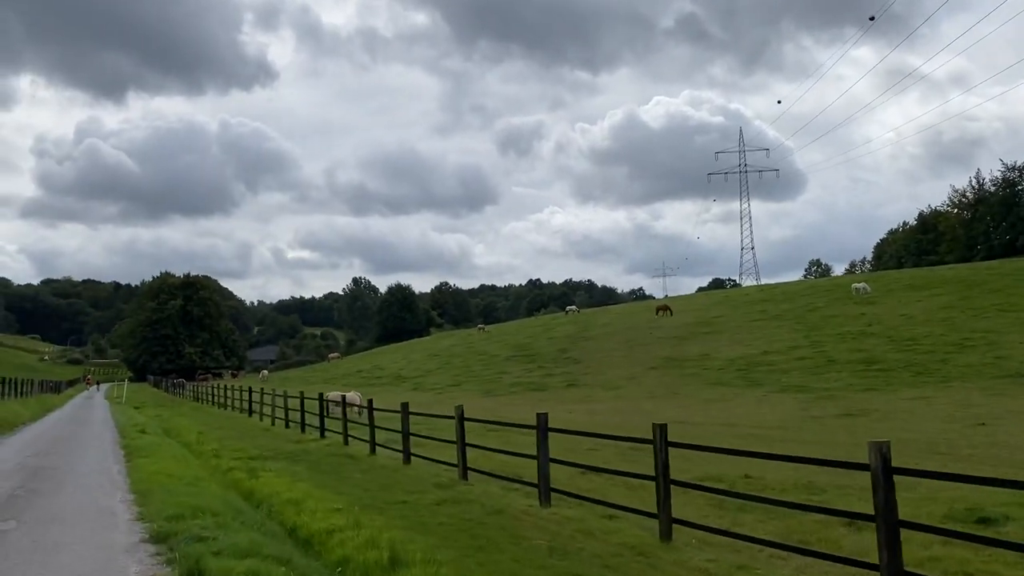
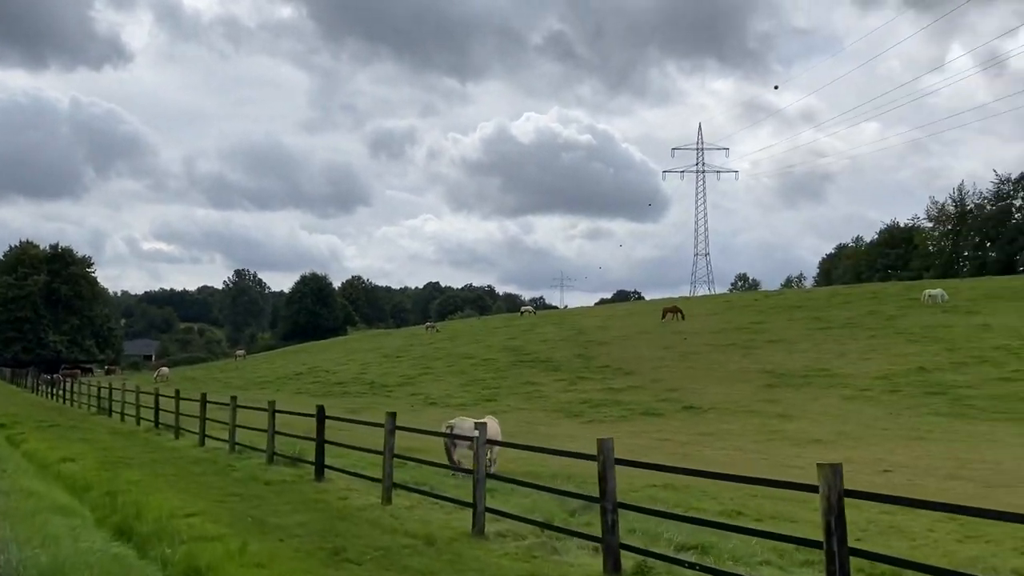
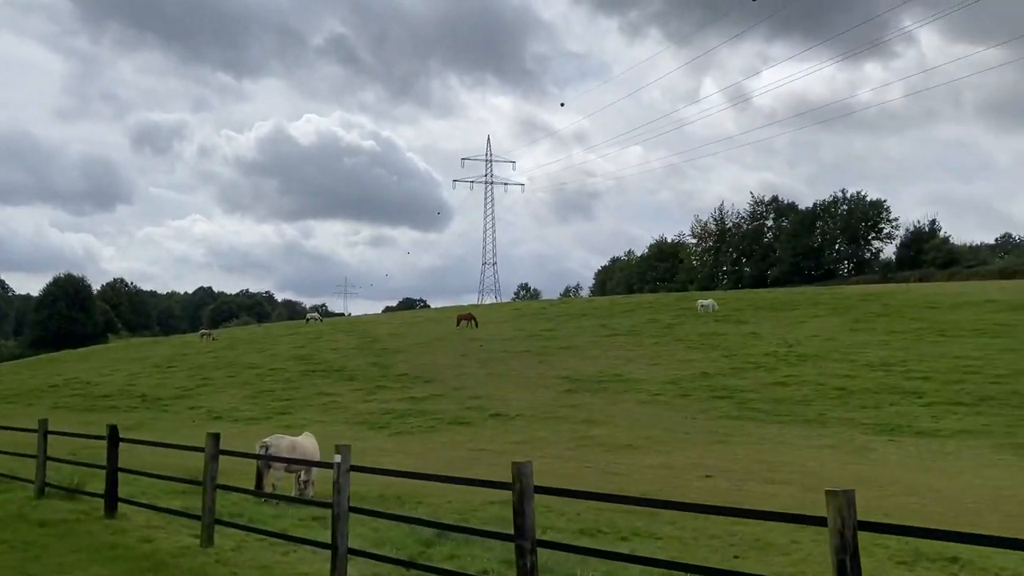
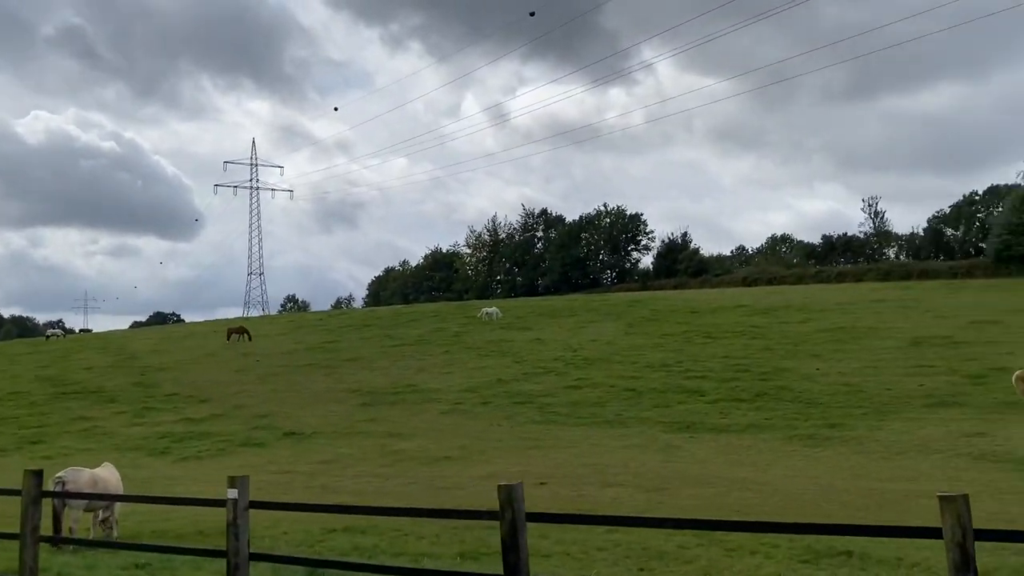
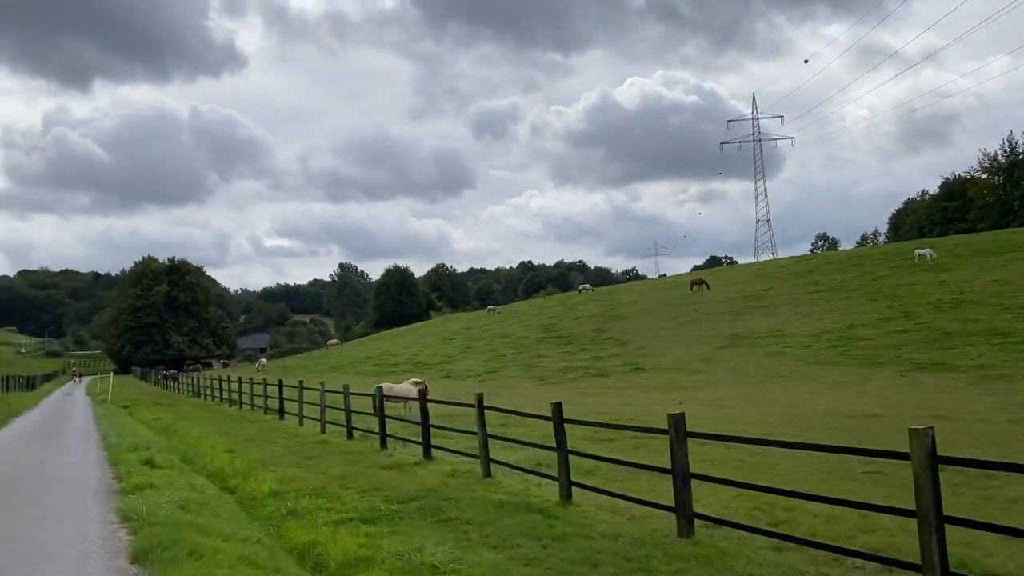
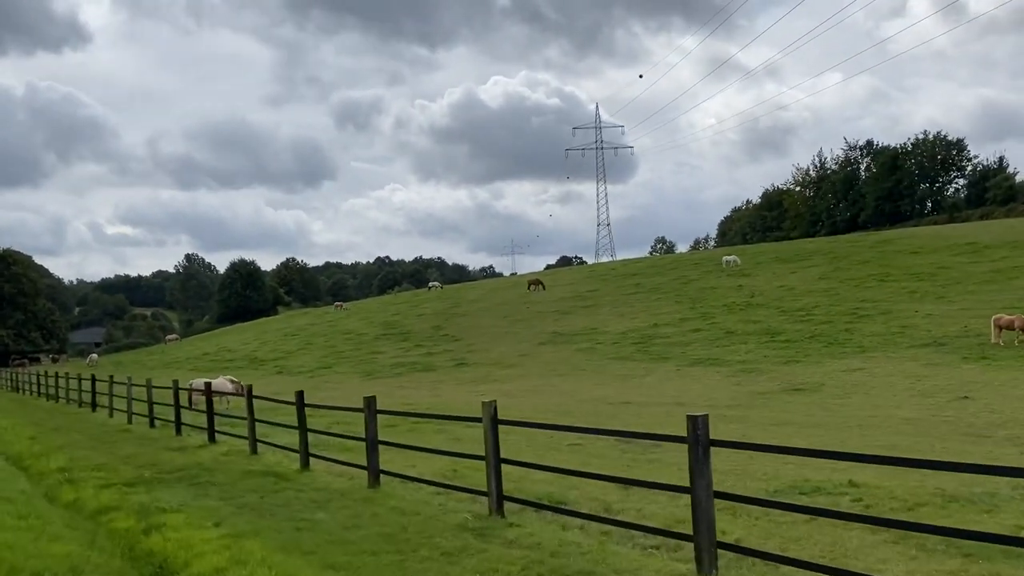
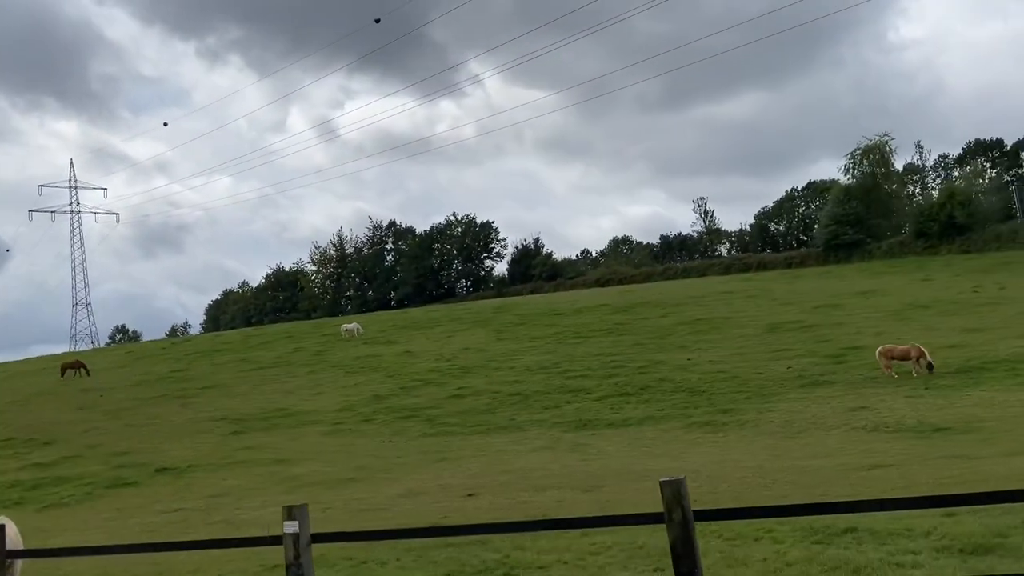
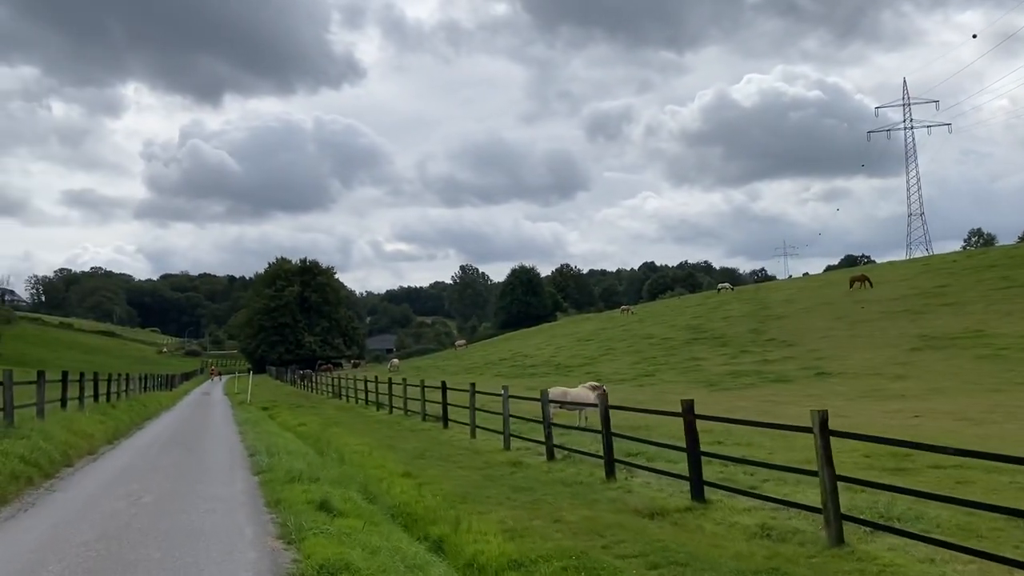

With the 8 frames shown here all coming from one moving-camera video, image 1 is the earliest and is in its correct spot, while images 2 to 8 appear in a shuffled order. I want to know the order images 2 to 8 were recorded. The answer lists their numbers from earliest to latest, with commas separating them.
6, 5, 8, 2, 3, 4, 7
